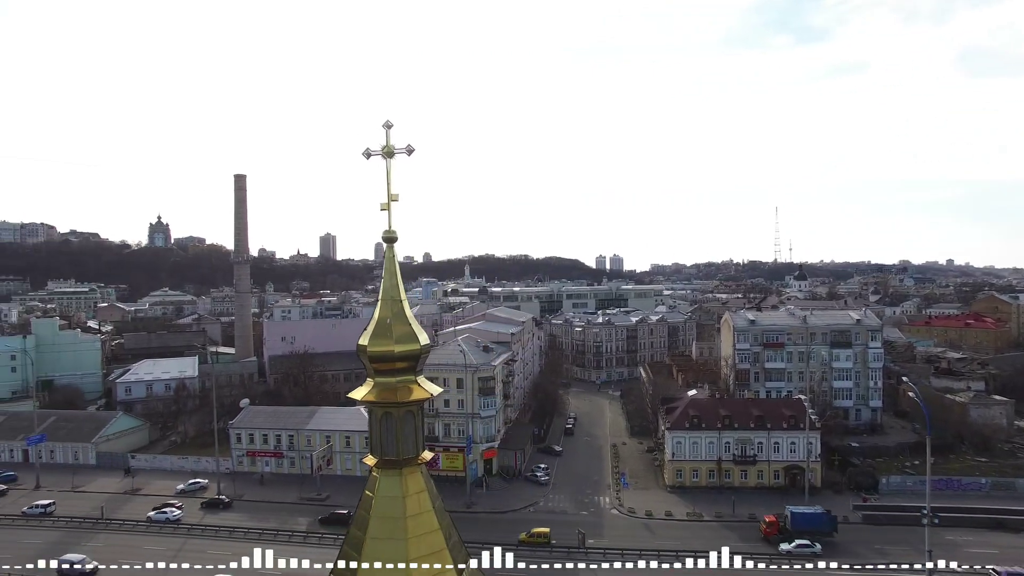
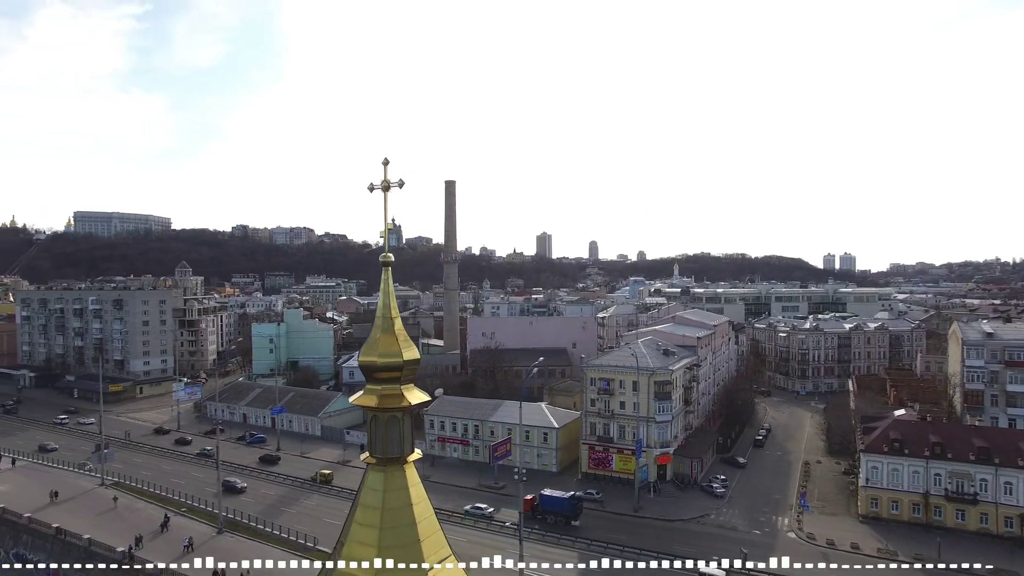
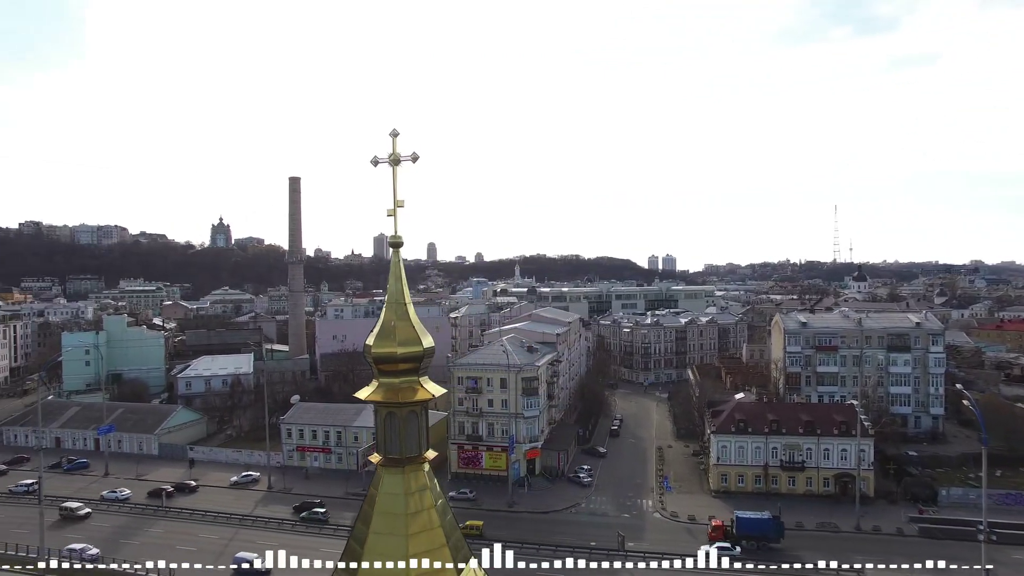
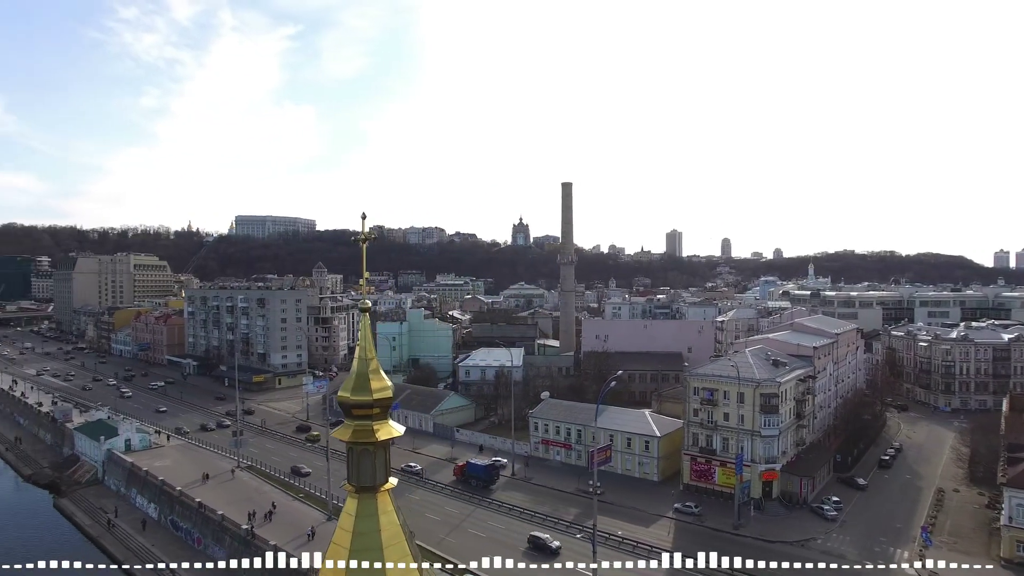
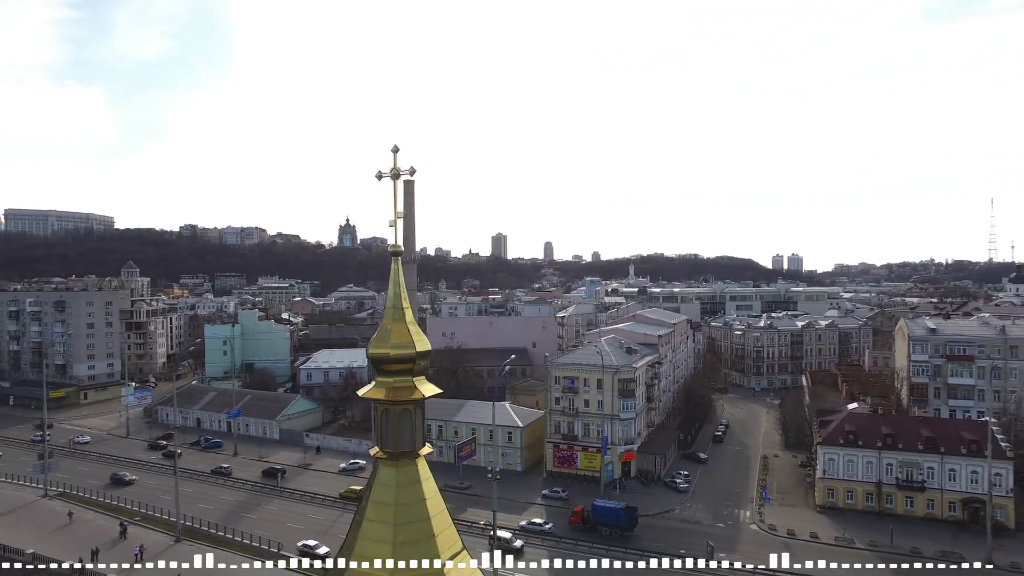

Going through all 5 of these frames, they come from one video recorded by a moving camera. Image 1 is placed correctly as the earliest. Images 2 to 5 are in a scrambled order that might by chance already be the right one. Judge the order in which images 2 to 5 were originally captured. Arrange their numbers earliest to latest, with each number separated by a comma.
3, 5, 2, 4
